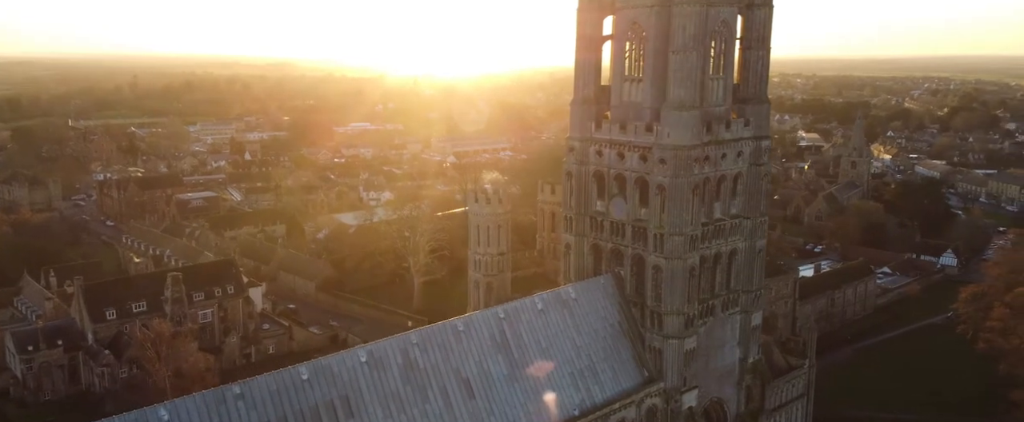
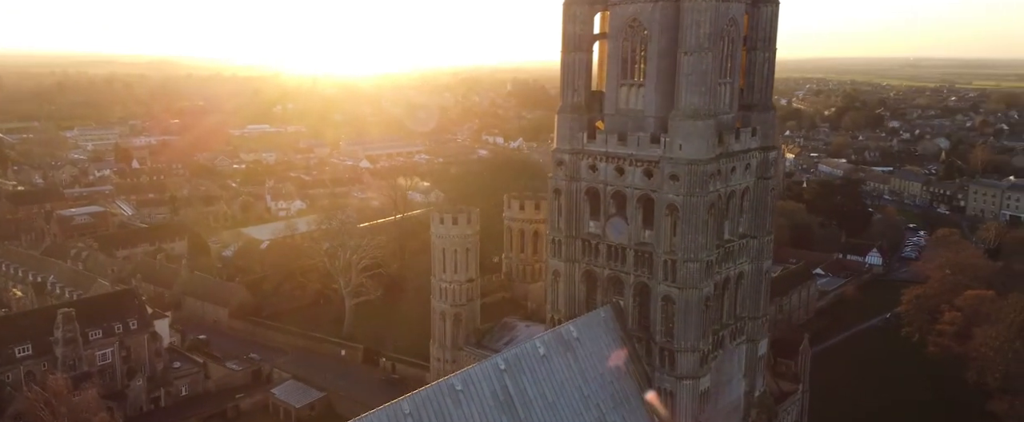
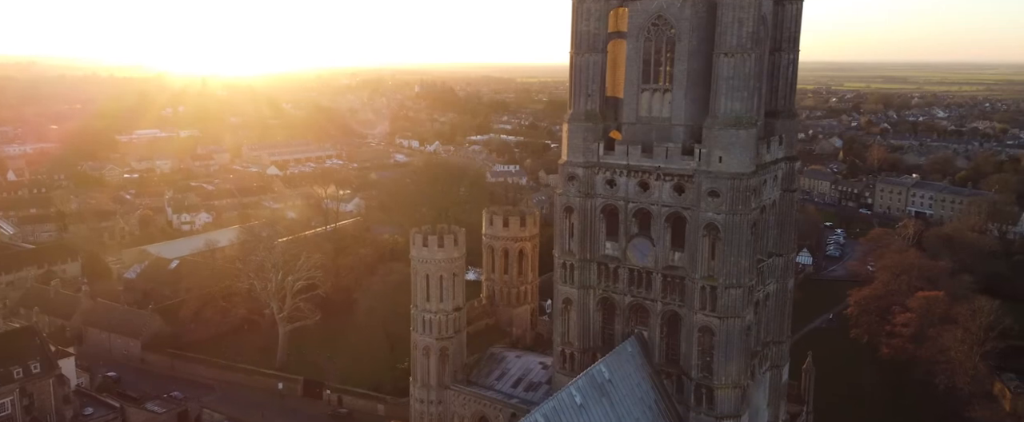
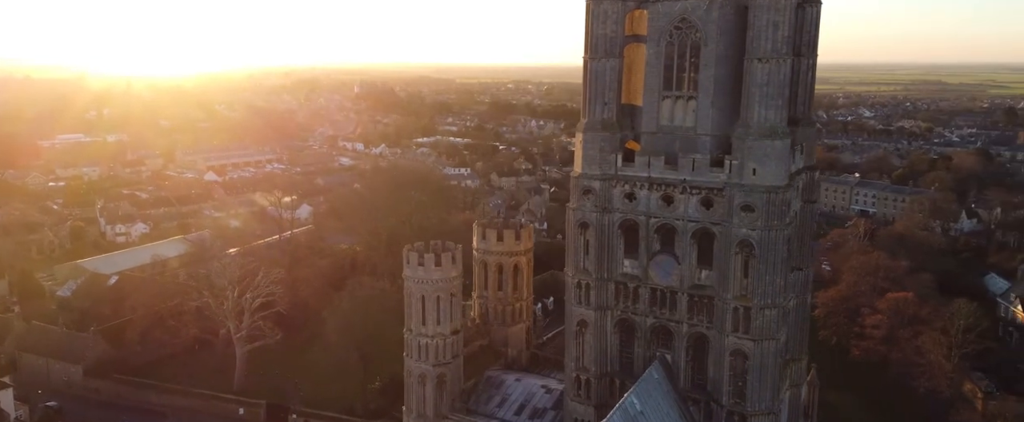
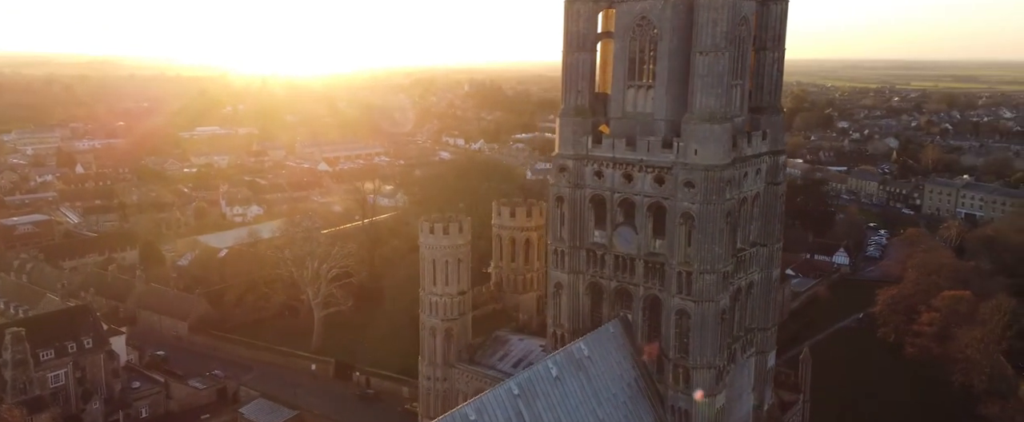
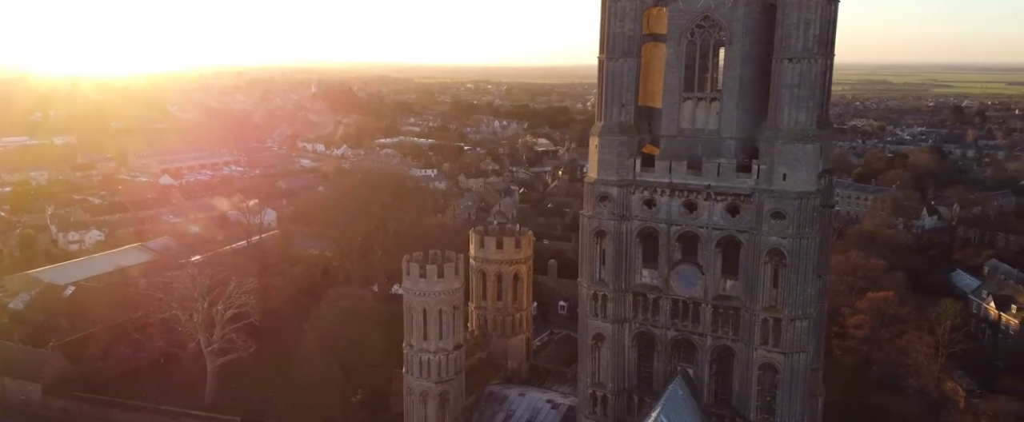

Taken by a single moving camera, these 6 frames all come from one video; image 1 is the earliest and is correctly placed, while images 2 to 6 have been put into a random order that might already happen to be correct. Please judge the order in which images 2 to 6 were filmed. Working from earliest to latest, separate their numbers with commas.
2, 5, 3, 4, 6
